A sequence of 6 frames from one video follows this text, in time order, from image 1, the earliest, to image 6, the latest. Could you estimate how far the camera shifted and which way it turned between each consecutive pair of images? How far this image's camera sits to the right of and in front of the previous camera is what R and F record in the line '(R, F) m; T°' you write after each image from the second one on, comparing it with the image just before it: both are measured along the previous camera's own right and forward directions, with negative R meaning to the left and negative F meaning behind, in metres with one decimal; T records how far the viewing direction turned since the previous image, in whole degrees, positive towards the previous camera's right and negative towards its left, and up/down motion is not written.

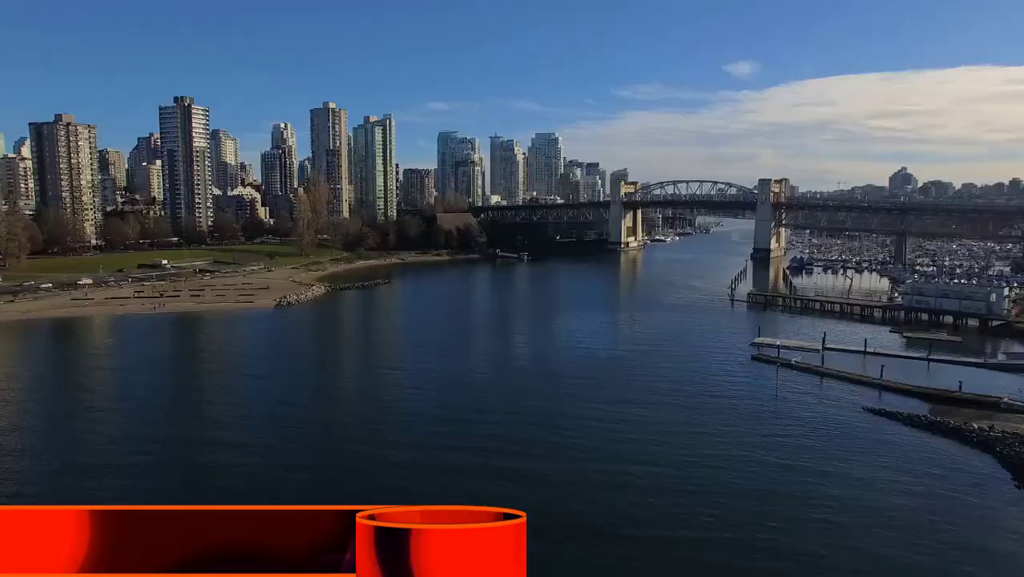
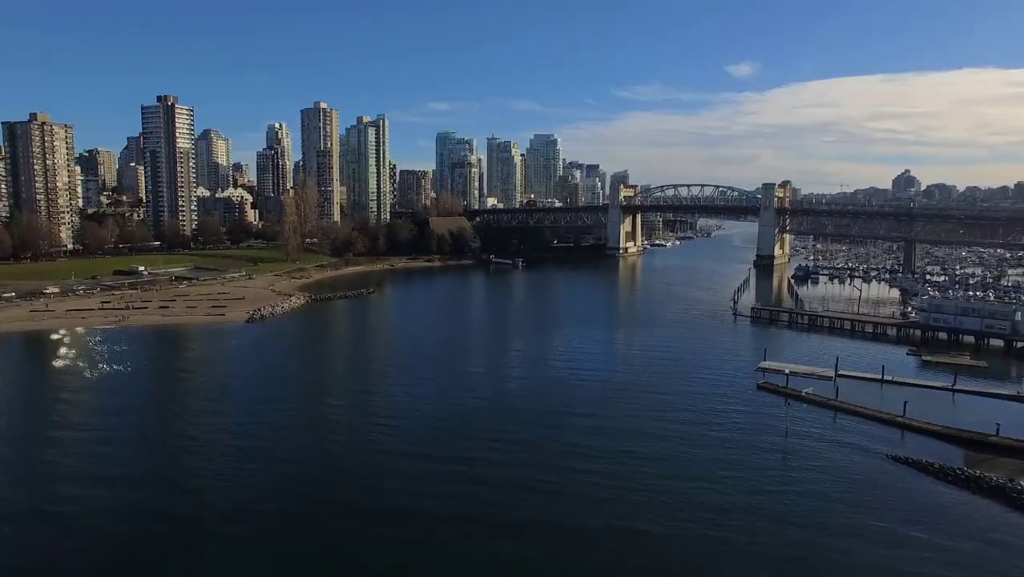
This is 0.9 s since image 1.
(+0.4, +1.5) m; 0°
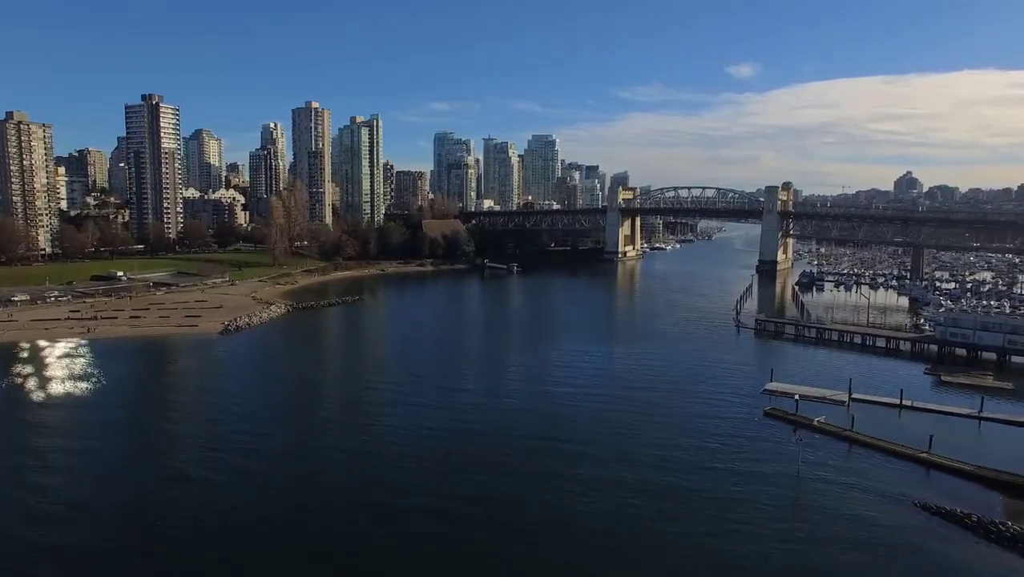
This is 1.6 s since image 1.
(+0.3, +1.3) m; 0°
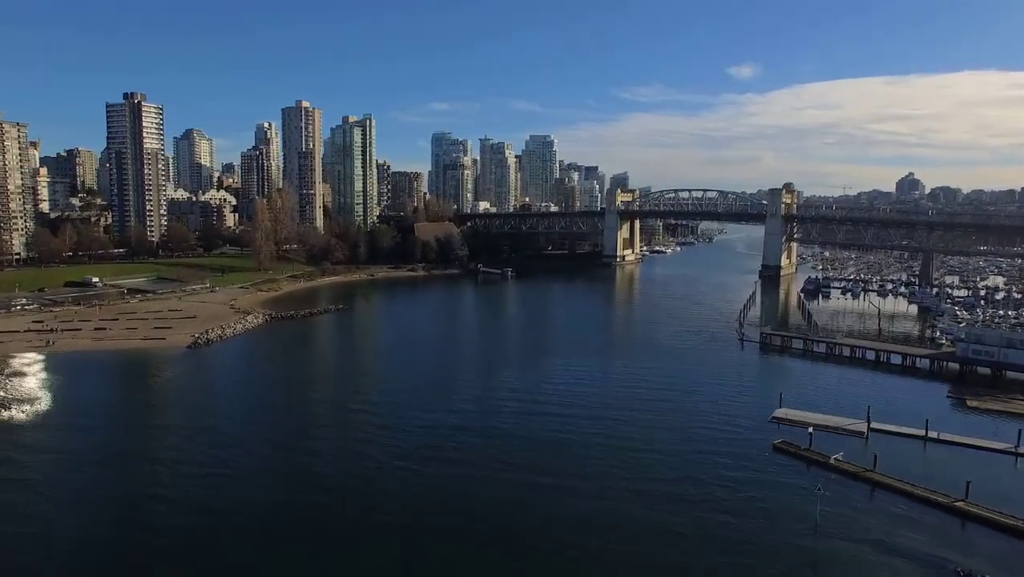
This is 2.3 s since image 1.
(+0.3, +1.4) m; 0°
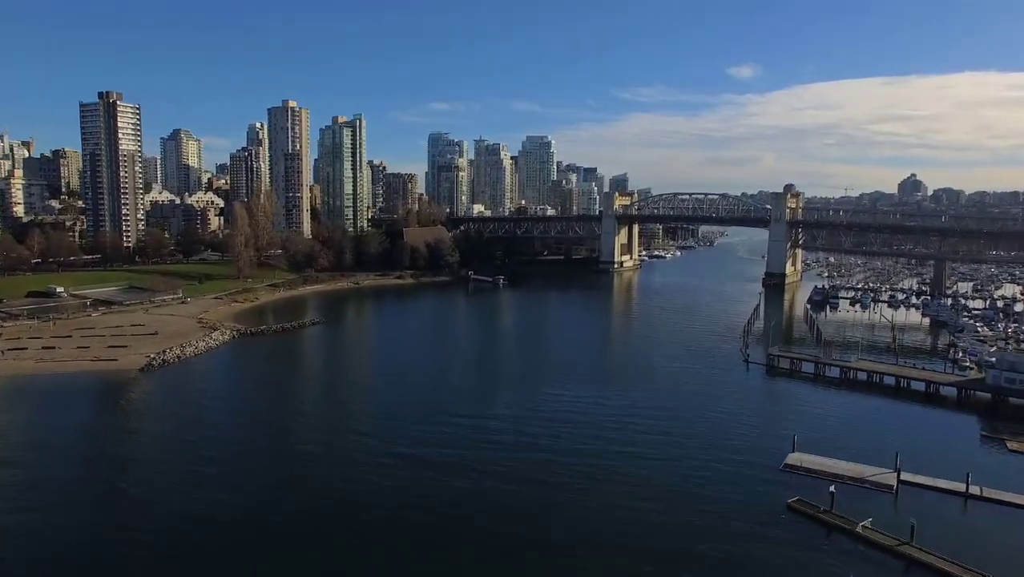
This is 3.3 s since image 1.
(+0.4, +1.8) m; 0°
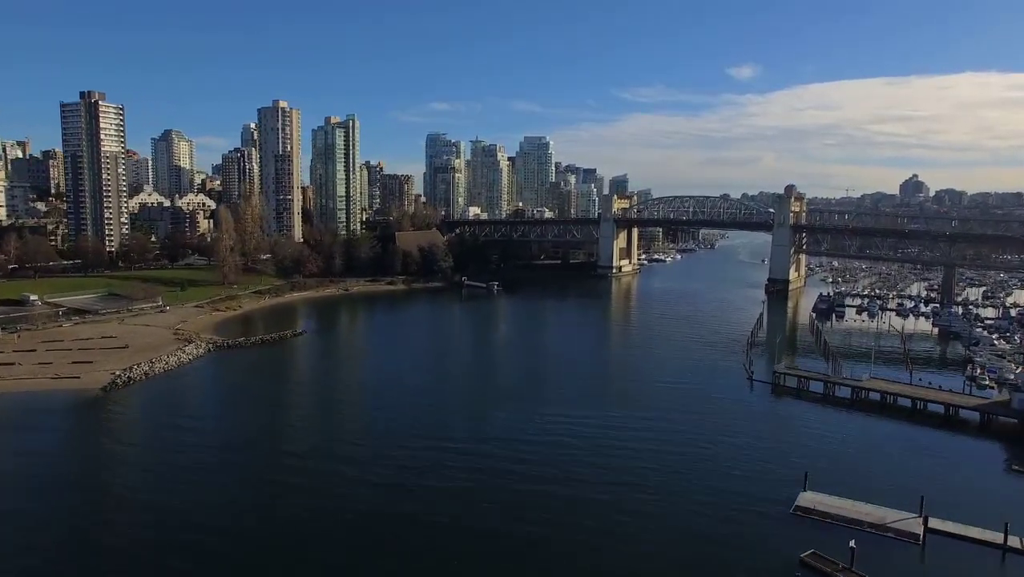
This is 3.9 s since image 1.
(+0.3, +1.2) m; 0°
